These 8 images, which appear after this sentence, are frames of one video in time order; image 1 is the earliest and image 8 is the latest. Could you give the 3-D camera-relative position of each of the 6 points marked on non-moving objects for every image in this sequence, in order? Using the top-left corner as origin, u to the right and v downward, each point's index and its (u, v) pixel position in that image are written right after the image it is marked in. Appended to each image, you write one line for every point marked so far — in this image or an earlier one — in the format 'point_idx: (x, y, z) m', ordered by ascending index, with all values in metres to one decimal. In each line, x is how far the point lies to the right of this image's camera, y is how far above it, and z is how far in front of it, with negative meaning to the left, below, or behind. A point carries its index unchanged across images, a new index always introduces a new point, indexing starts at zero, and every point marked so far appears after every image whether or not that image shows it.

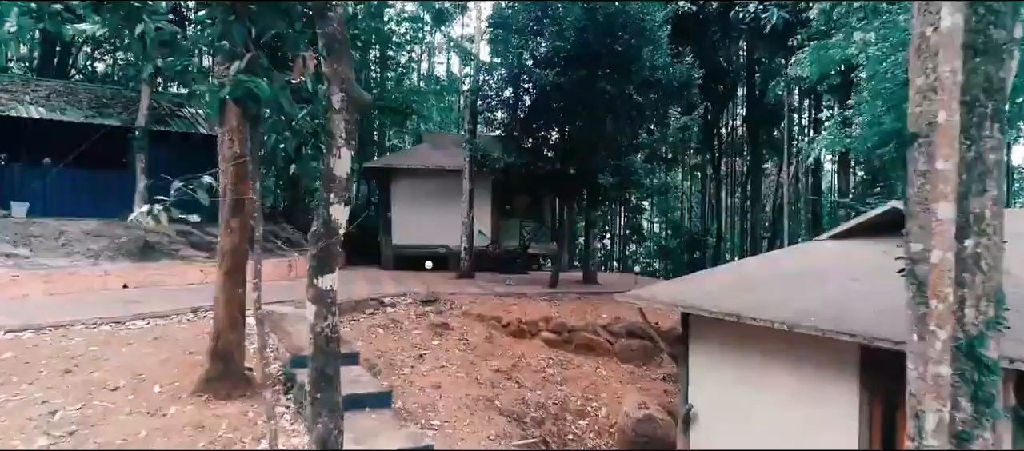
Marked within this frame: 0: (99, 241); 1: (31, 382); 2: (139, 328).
0: (-7.9, -0.3, +11.5) m
1: (-5.2, -1.7, +6.5) m
2: (-5.0, -1.4, +8.1) m
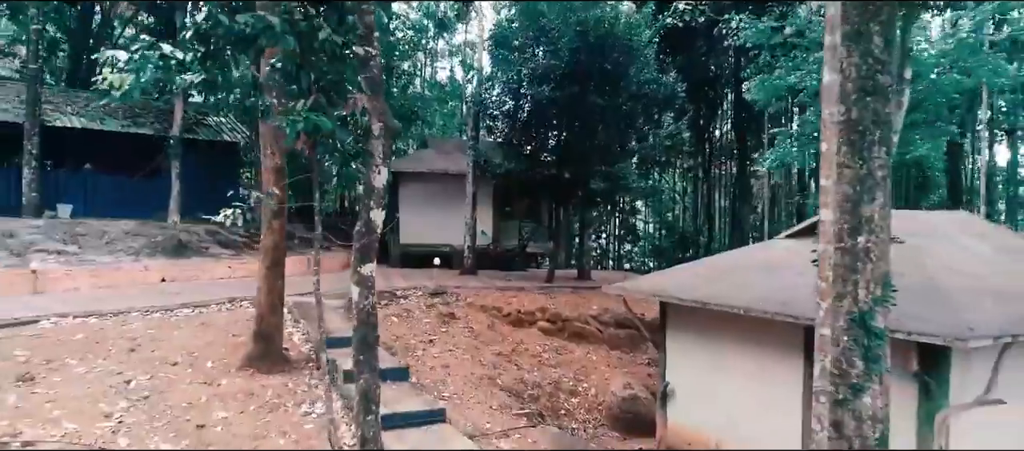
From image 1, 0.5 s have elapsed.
0: (-7.9, -0.3, +12.7) m
1: (-5.2, -1.7, +7.7) m
2: (-5.1, -1.4, +9.3) m
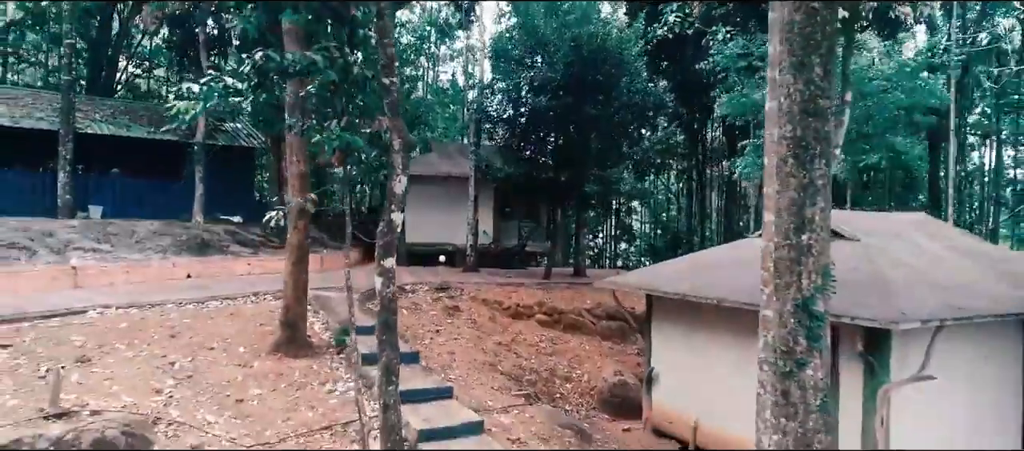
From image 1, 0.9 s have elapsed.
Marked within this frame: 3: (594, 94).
0: (-7.9, -0.3, +13.6) m
1: (-5.2, -1.7, +8.6) m
2: (-5.1, -1.4, +10.3) m
3: (+2.1, +3.2, +15.1) m
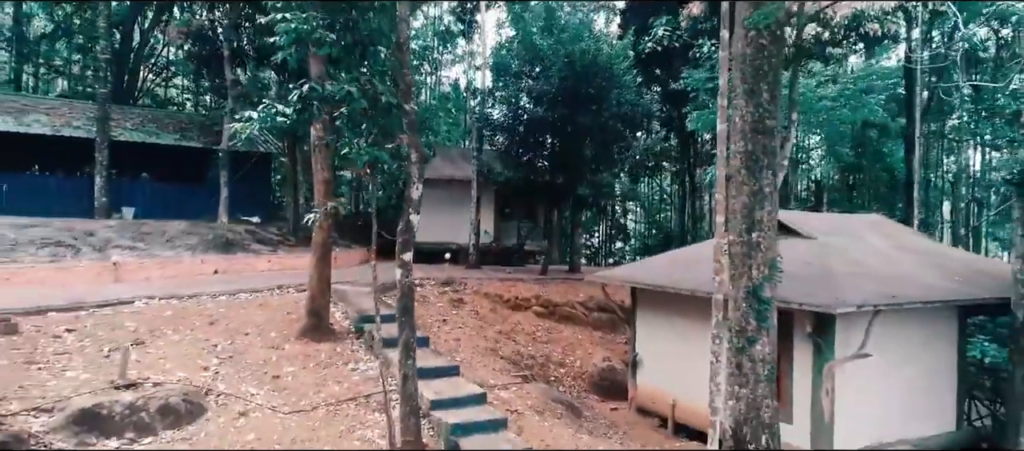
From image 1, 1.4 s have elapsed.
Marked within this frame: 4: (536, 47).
0: (-8.0, -0.3, +14.8) m
1: (-5.2, -1.7, +9.8) m
2: (-5.1, -1.4, +11.4) m
3: (+2.0, +3.2, +16.3) m
4: (+0.6, +4.8, +16.4) m
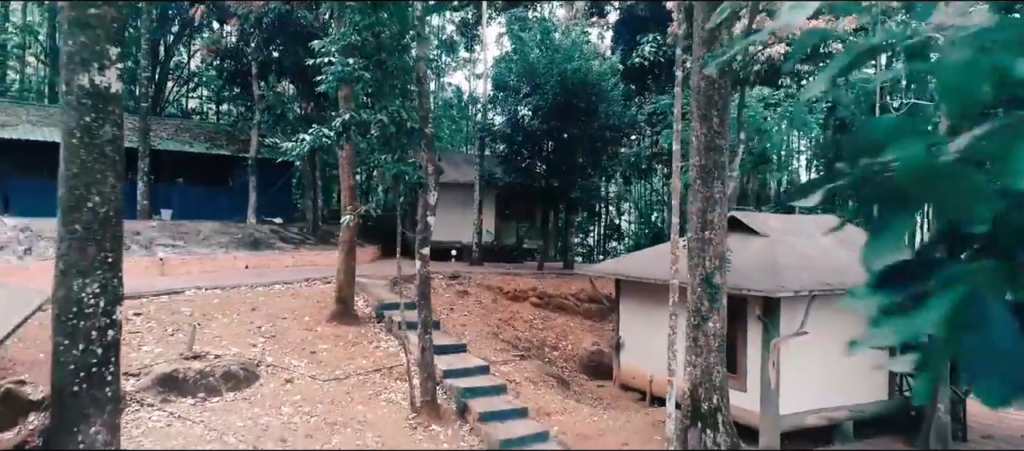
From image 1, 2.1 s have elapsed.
0: (-8.0, -0.3, +16.5) m
1: (-5.3, -1.7, +11.5) m
2: (-5.1, -1.4, +13.1) m
3: (+2.0, +3.2, +17.9) m
4: (+0.6, +4.7, +18.0) m
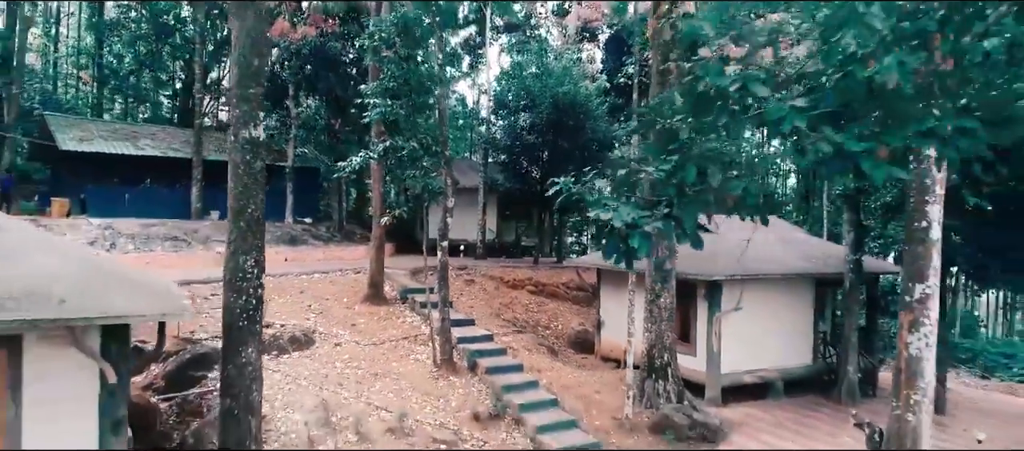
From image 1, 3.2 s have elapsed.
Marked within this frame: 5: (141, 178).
0: (-8.0, -0.3, +19.2) m
1: (-5.3, -1.7, +14.2) m
2: (-5.1, -1.4, +15.9) m
3: (+2.0, +3.2, +20.7) m
4: (+0.6, +4.8, +20.8) m
5: (-12.0, +1.5, +19.5) m
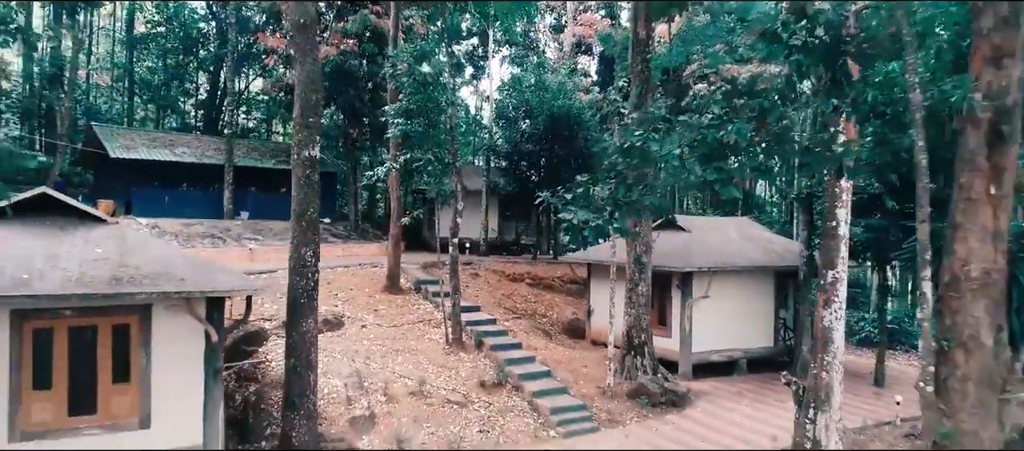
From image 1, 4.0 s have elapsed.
0: (-8.0, -0.2, +21.3) m
1: (-5.3, -1.7, +16.3) m
2: (-5.1, -1.3, +17.9) m
3: (+2.0, +3.2, +22.8) m
4: (+0.6, +4.8, +22.9) m
5: (-12.0, +1.5, +21.5) m
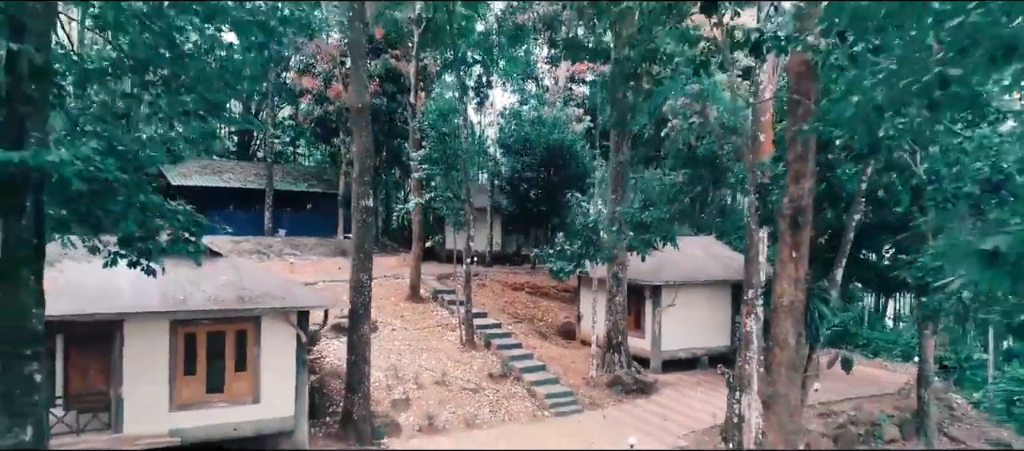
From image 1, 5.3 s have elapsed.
0: (-7.9, -0.9, +24.6) m
1: (-5.2, -2.3, +19.6) m
2: (-5.0, -2.0, +21.2) m
3: (+2.1, +2.6, +26.1) m
4: (+0.7, +4.1, +26.2) m
5: (-12.0, +0.9, +24.9) m
